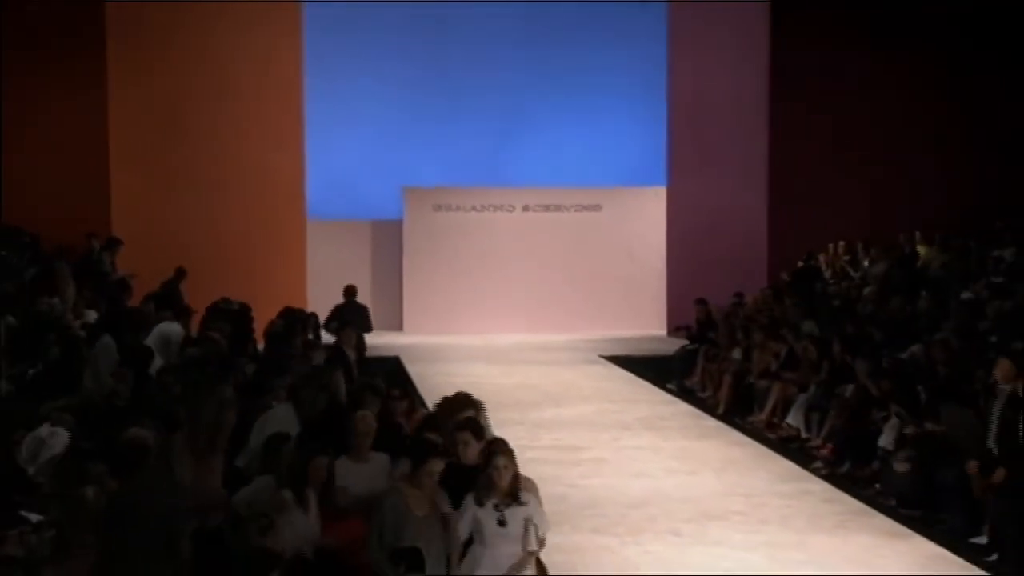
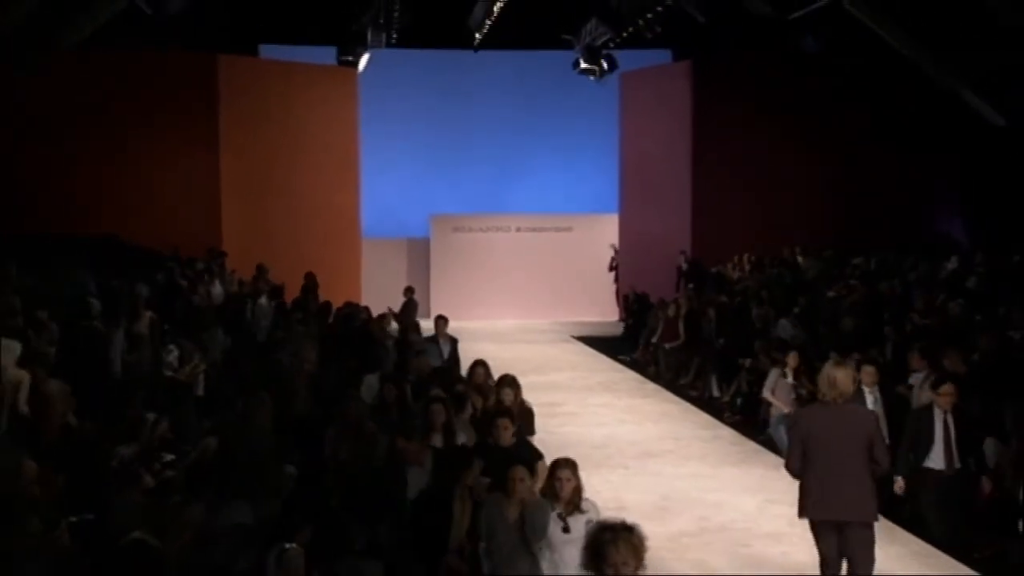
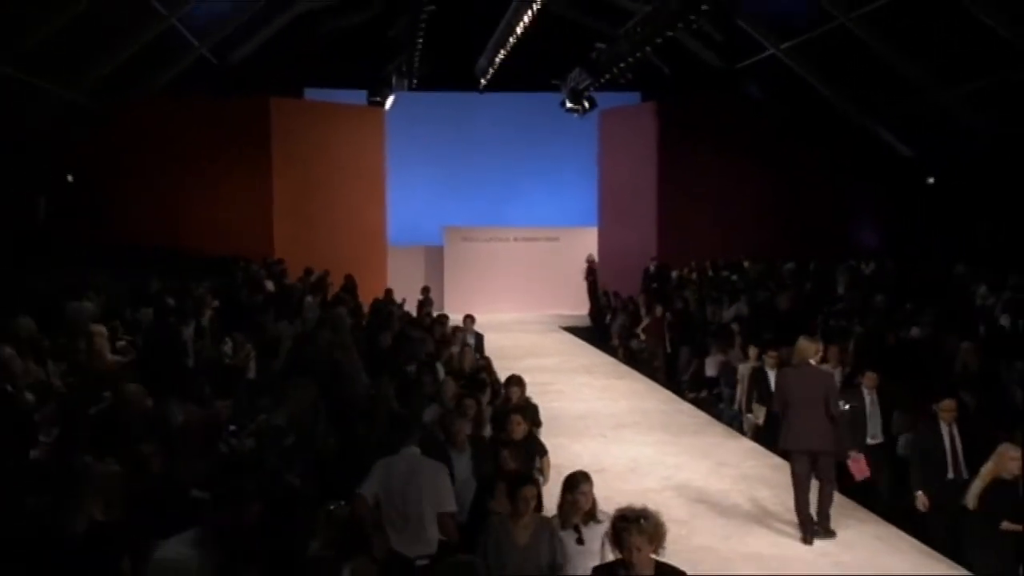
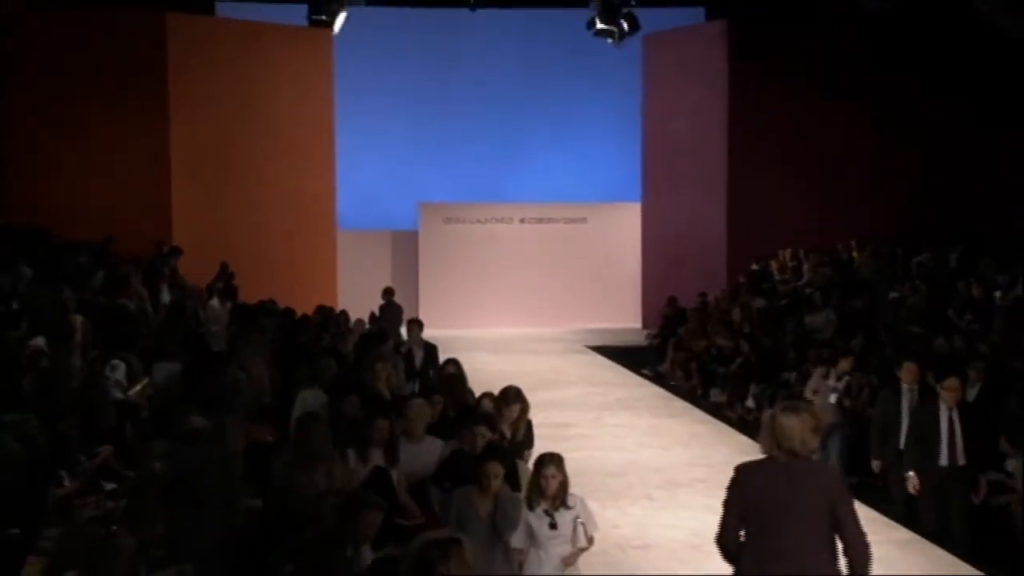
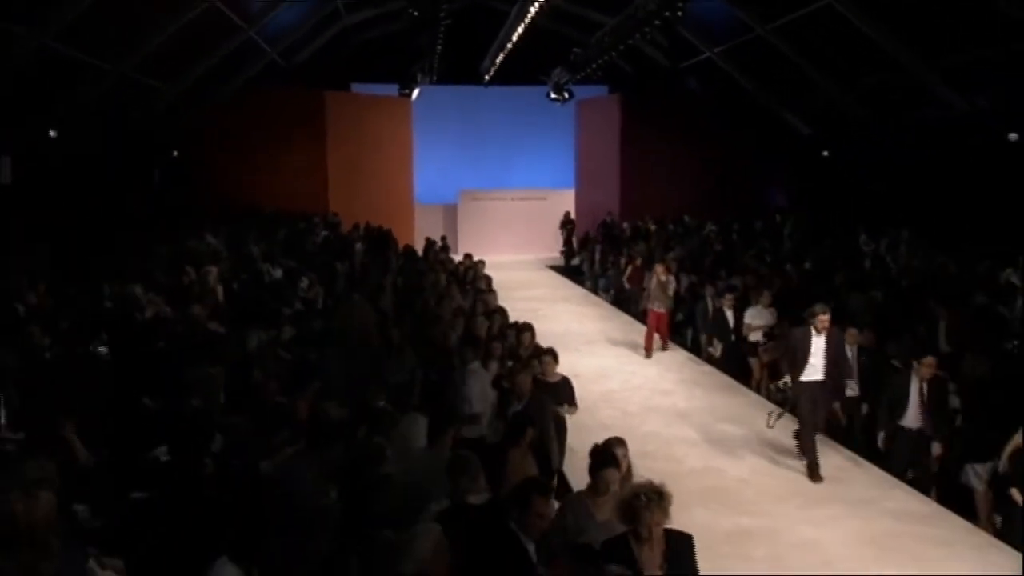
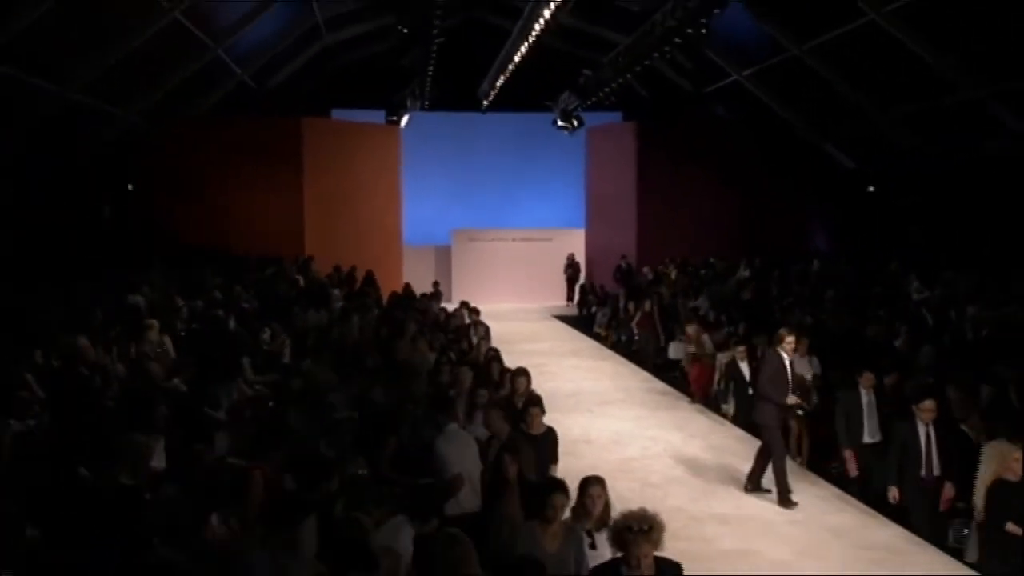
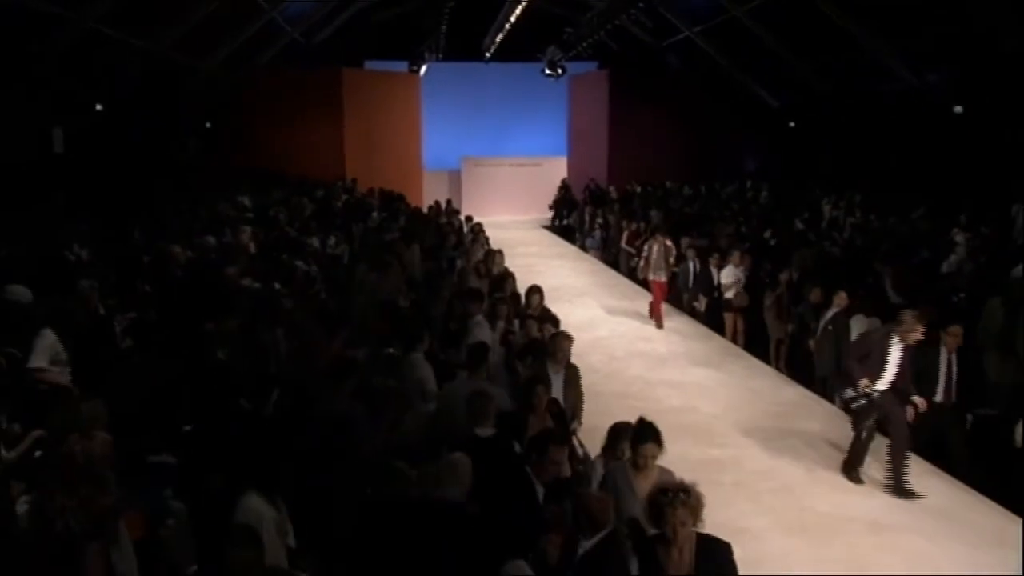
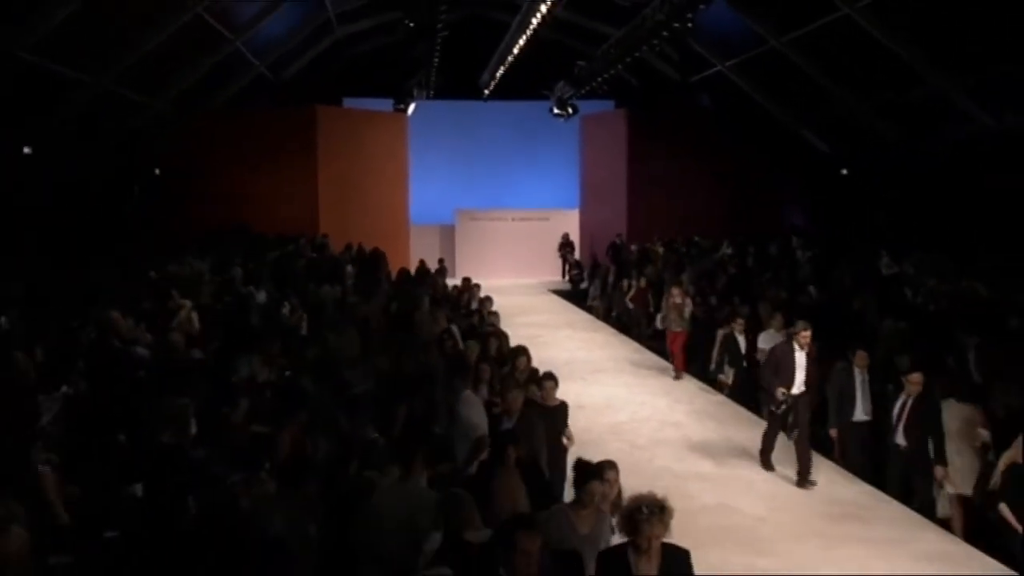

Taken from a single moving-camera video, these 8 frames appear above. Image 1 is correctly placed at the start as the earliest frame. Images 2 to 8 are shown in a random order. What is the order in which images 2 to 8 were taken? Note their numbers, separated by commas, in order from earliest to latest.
4, 2, 3, 6, 8, 5, 7
